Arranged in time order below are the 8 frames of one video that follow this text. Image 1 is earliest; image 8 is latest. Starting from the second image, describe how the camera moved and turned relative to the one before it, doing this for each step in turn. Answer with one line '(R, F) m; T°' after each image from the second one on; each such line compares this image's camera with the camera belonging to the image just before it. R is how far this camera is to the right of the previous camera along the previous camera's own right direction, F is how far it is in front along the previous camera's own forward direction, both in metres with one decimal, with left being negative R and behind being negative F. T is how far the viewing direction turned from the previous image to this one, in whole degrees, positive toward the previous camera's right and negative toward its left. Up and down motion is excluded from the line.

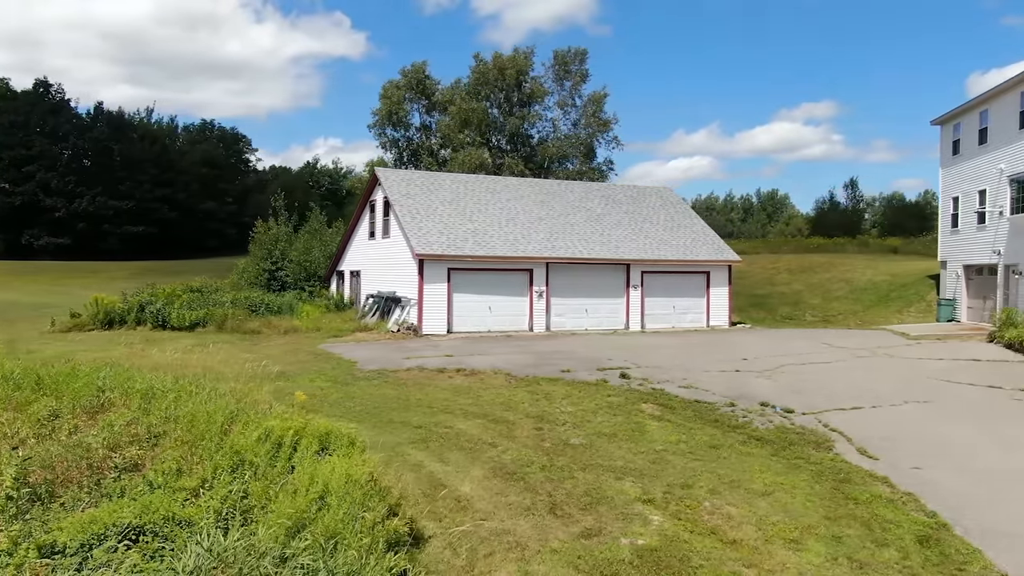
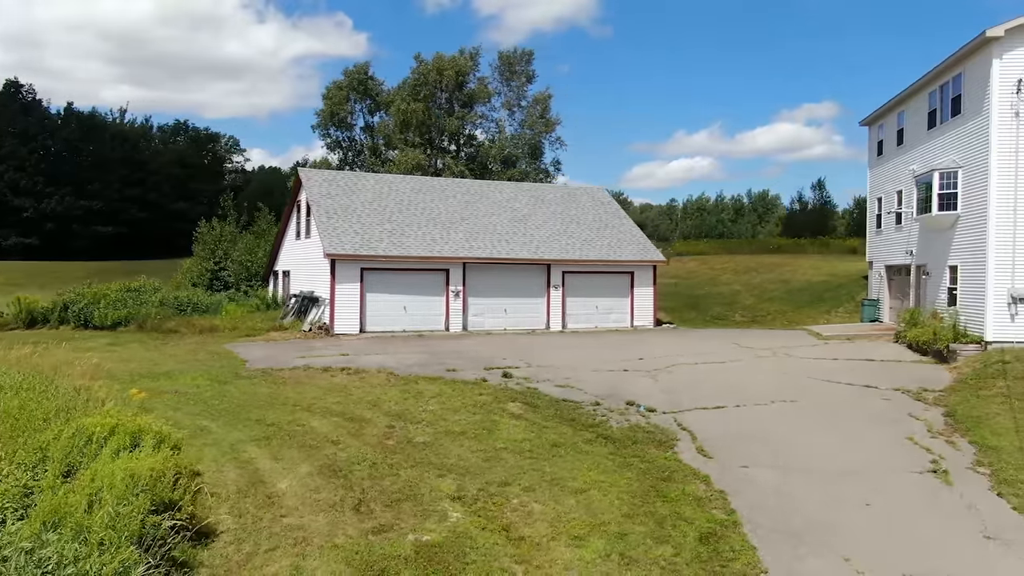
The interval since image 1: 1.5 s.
(+2.0, -0.1) m; 0°
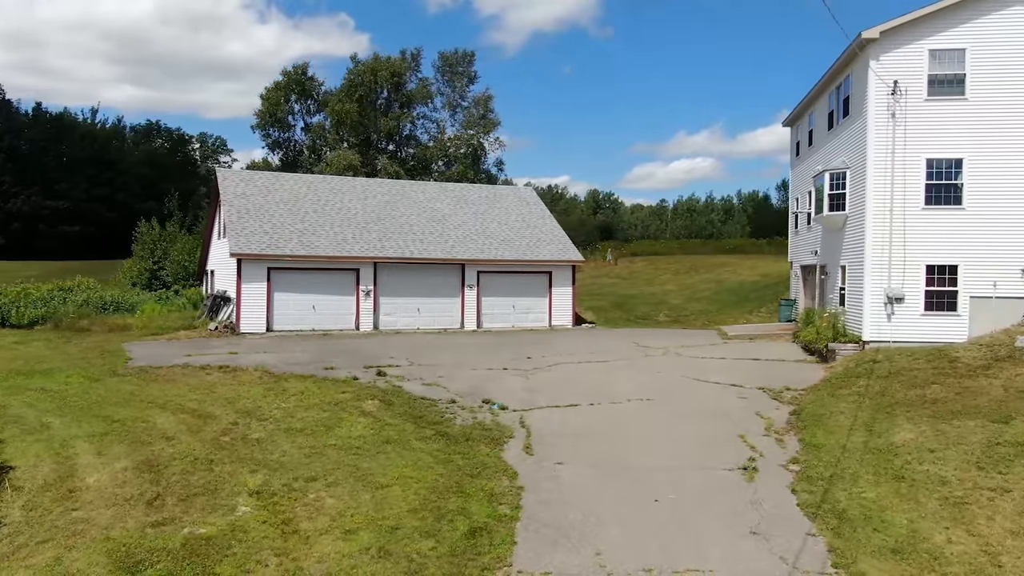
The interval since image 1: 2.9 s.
(+2.2, -0.2) m; 0°
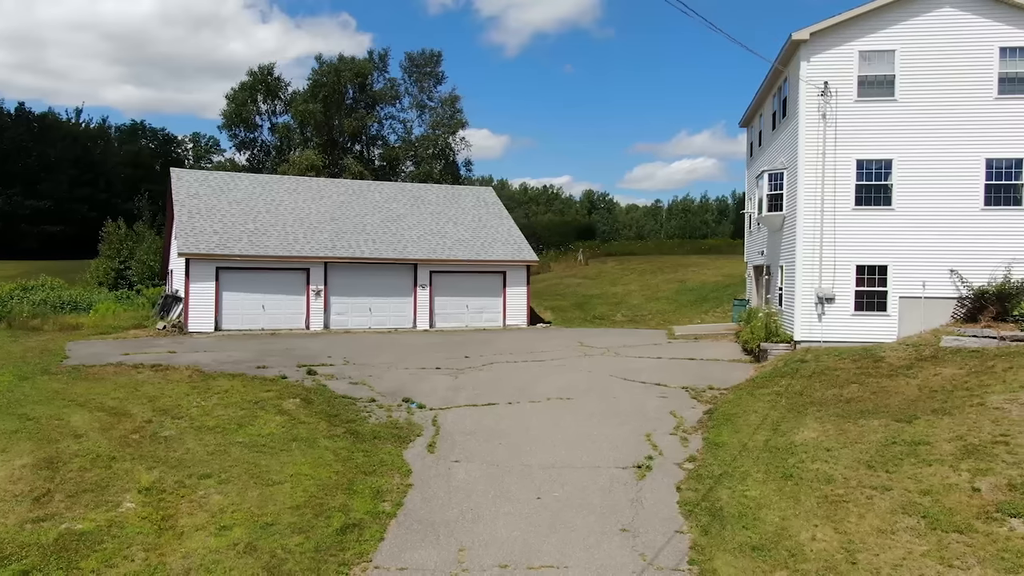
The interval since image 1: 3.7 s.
(+1.3, -0.1) m; 0°
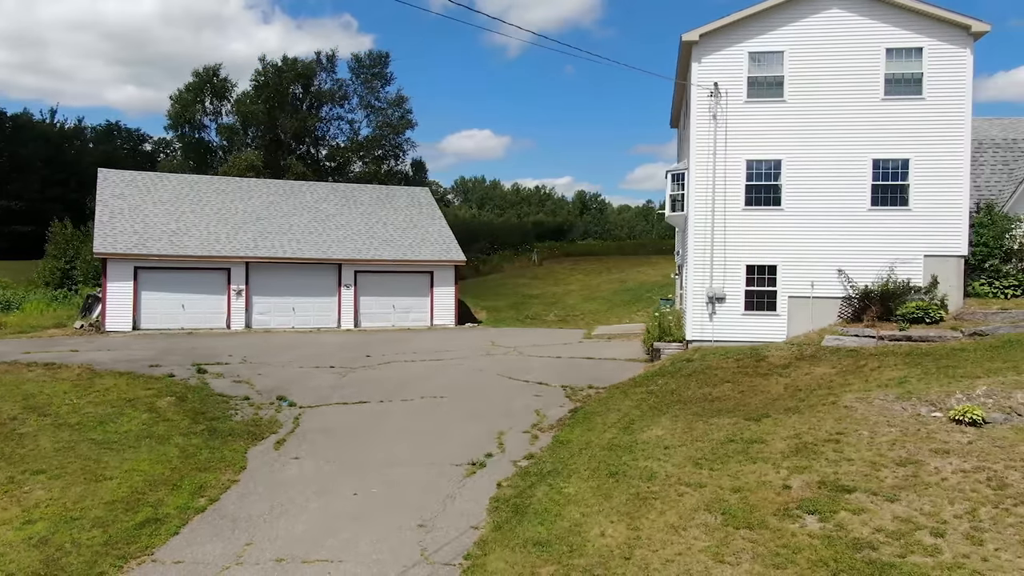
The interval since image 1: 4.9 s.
(+2.0, -0.1) m; 0°
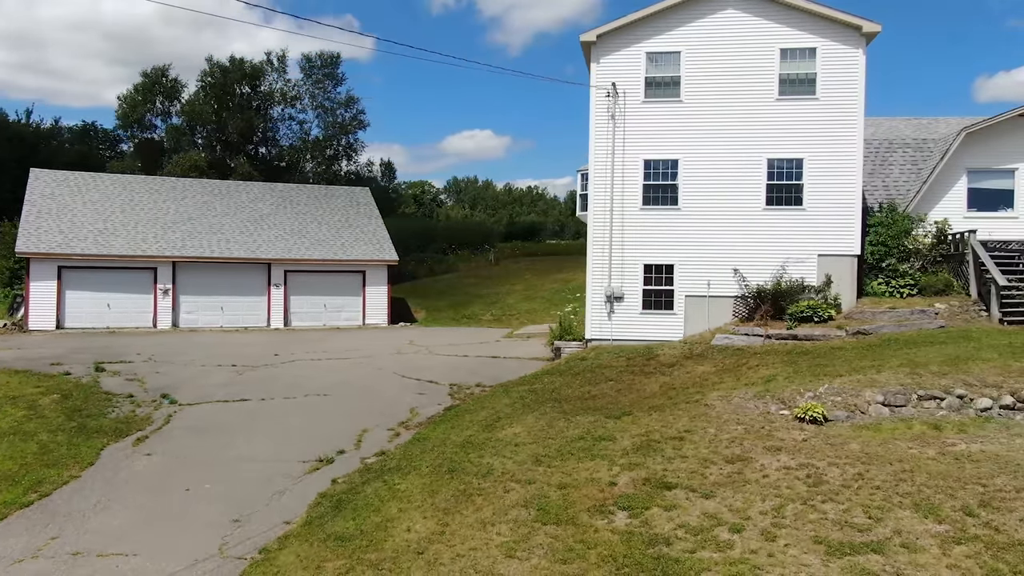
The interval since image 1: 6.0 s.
(+1.9, -0.1) m; 0°
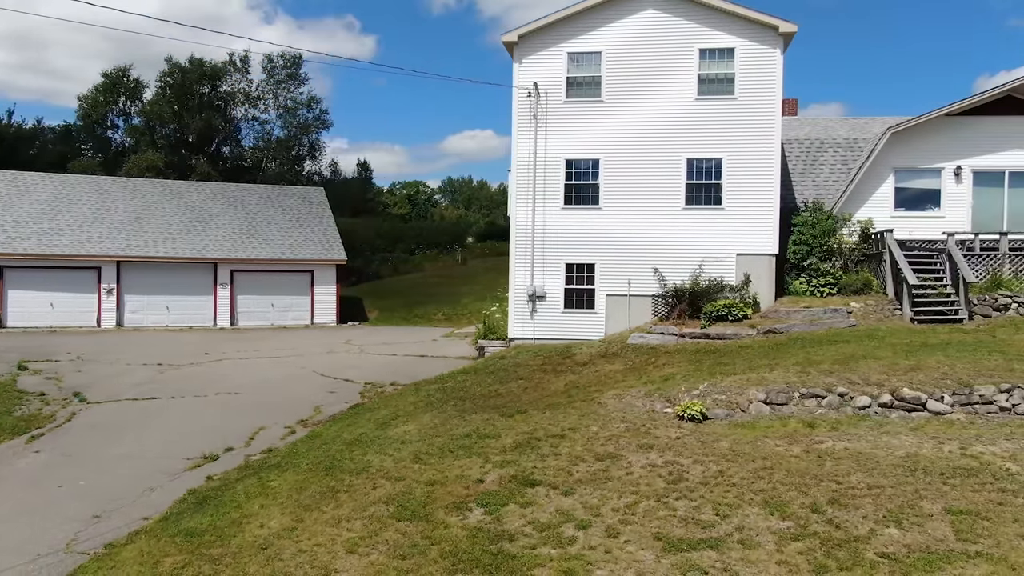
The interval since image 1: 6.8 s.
(+1.5, -0.1) m; 0°
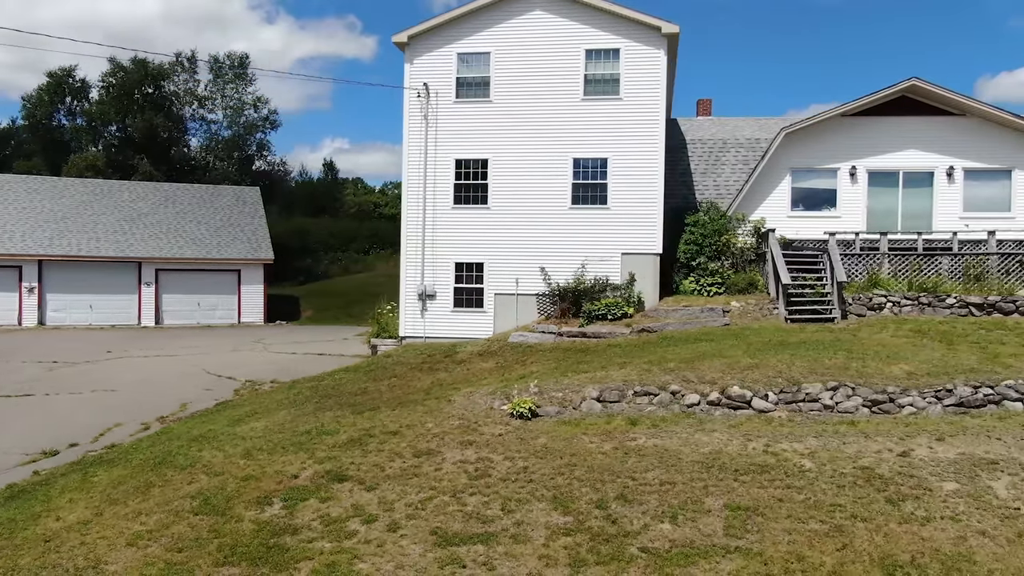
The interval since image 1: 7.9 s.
(+2.1, -0.1) m; 0°
